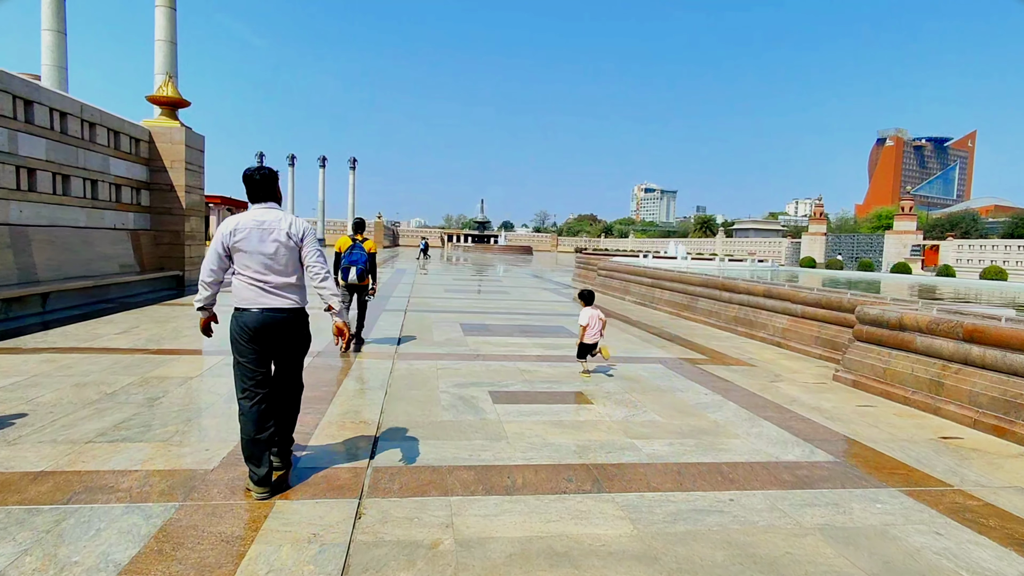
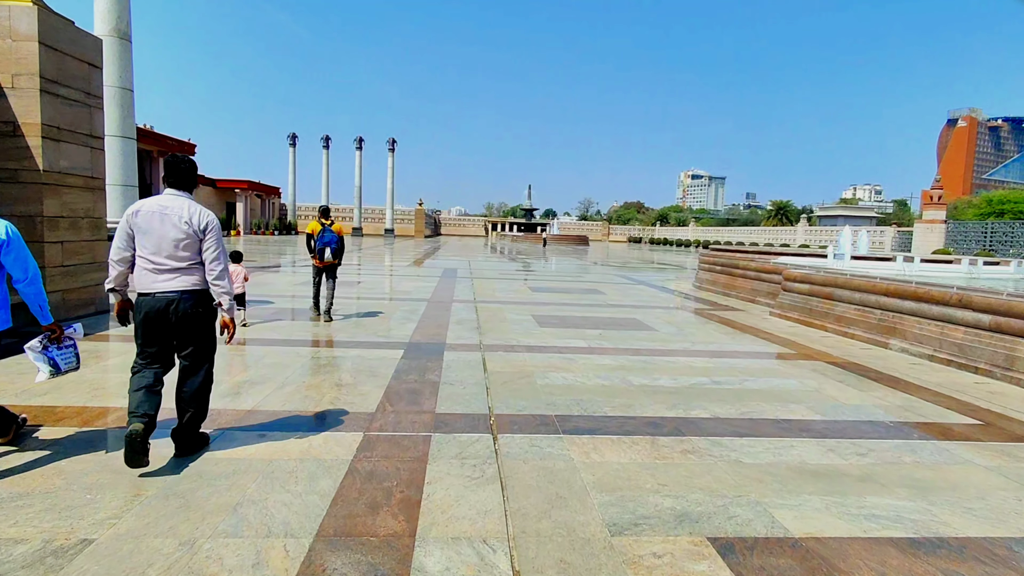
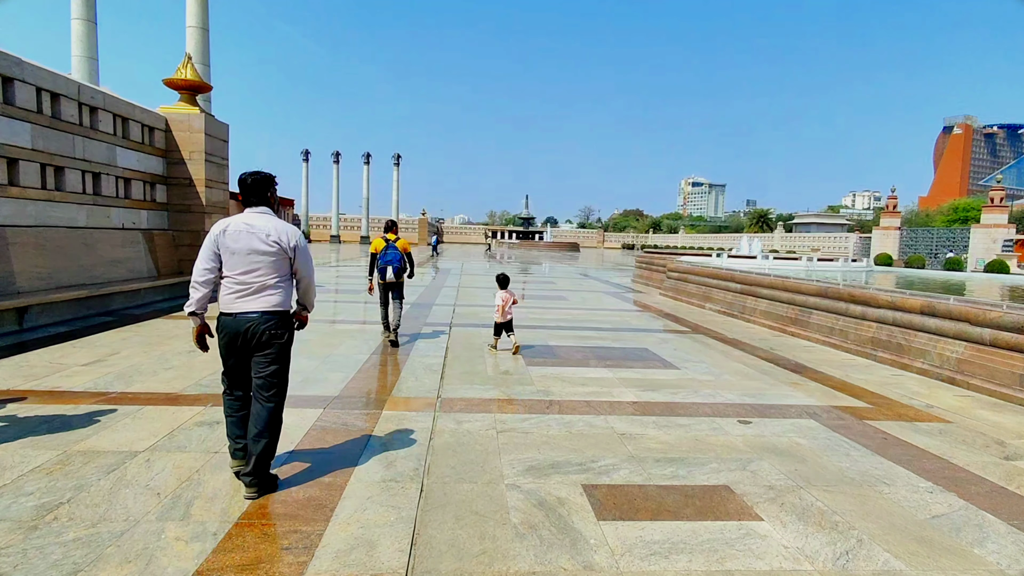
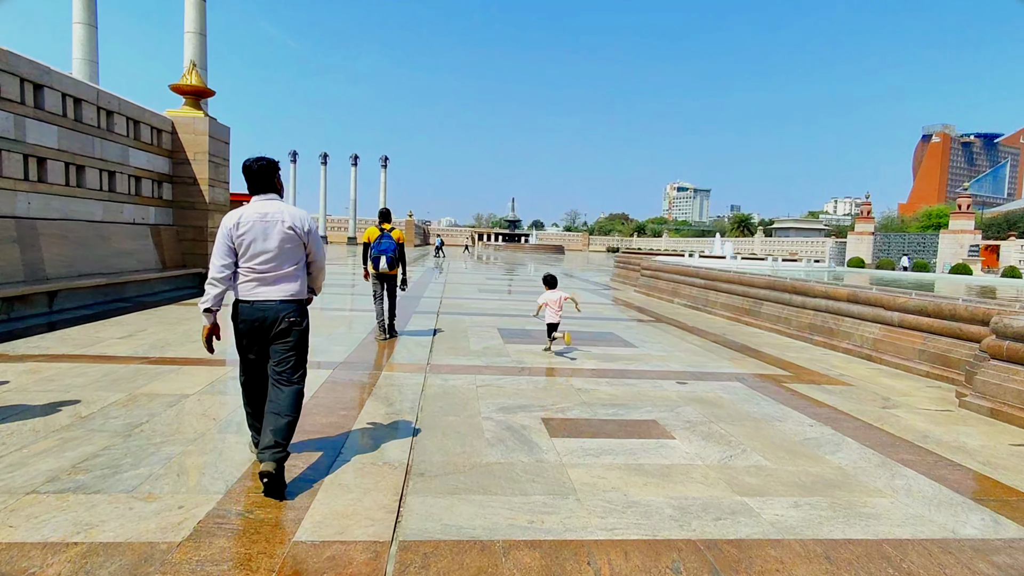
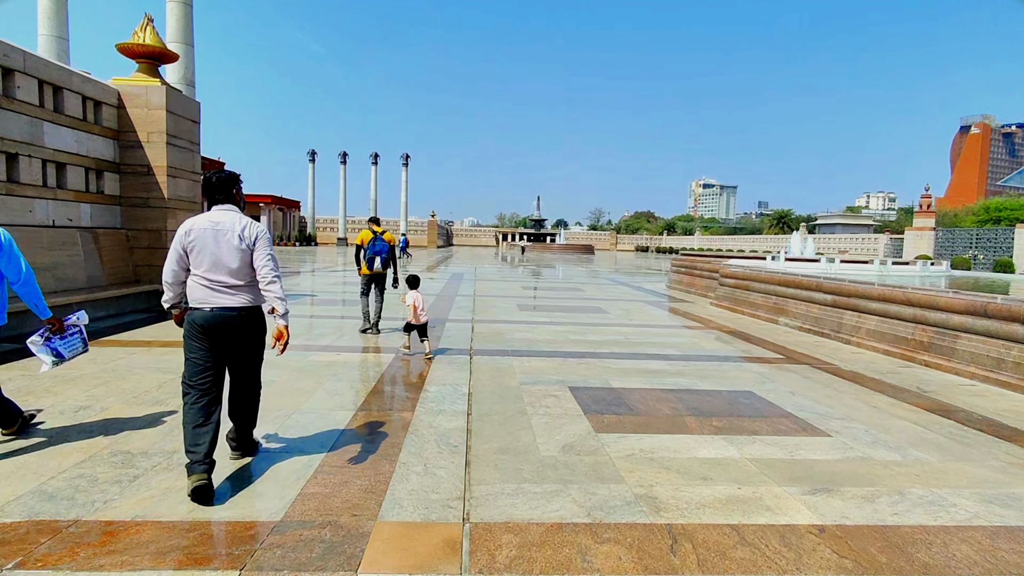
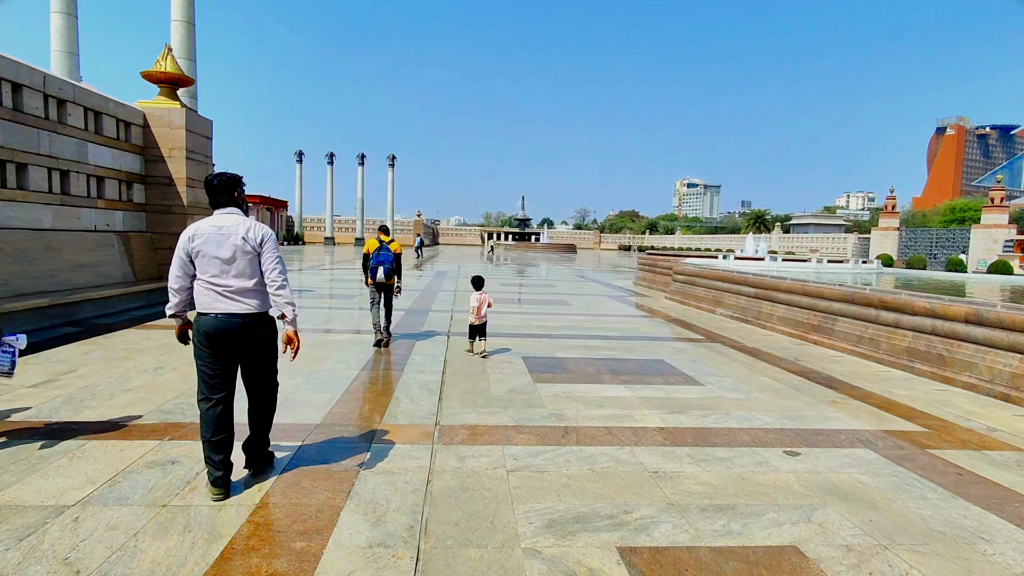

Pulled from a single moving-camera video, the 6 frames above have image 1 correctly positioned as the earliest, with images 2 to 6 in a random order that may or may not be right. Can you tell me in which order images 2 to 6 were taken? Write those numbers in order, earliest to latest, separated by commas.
4, 3, 6, 5, 2
